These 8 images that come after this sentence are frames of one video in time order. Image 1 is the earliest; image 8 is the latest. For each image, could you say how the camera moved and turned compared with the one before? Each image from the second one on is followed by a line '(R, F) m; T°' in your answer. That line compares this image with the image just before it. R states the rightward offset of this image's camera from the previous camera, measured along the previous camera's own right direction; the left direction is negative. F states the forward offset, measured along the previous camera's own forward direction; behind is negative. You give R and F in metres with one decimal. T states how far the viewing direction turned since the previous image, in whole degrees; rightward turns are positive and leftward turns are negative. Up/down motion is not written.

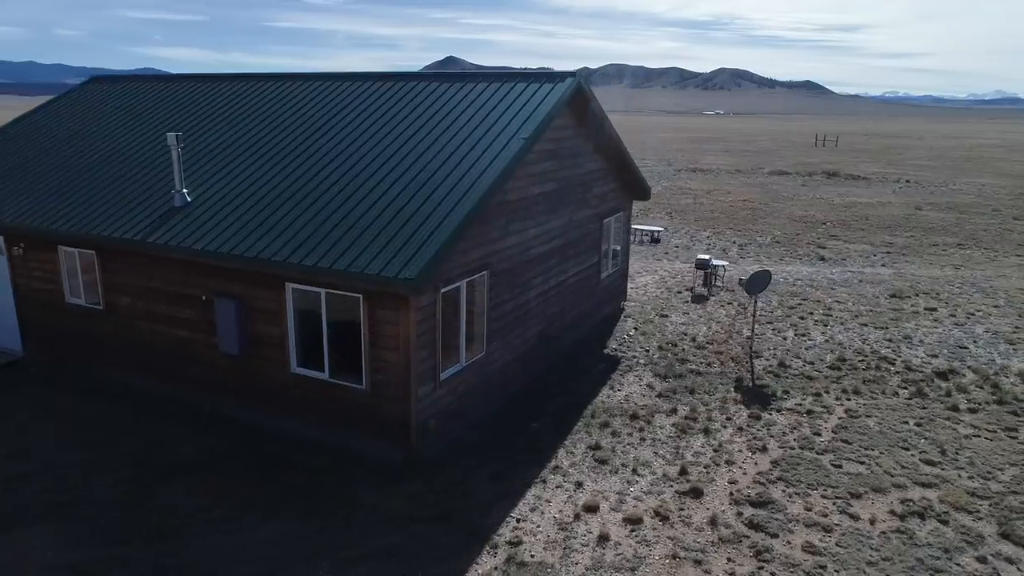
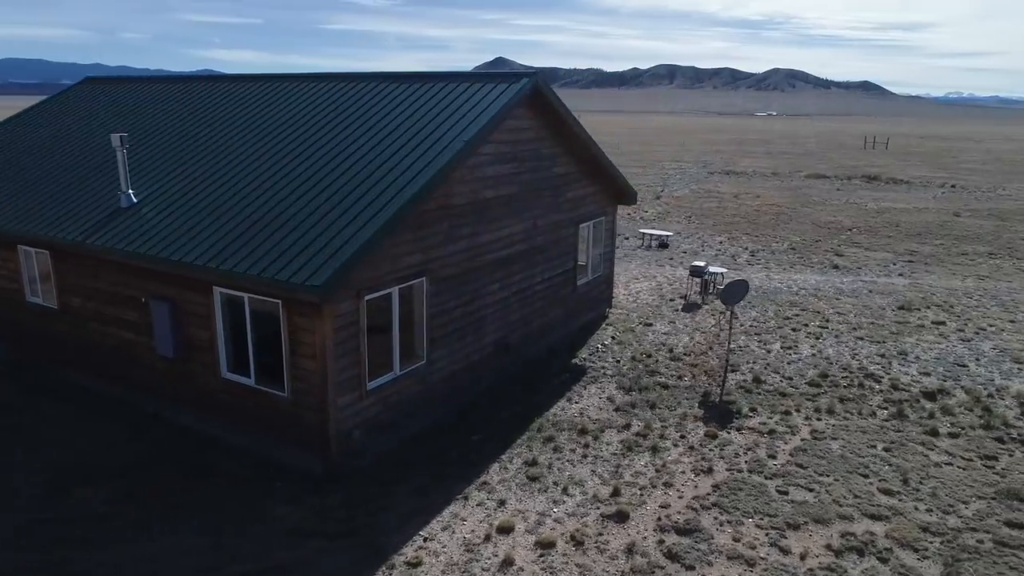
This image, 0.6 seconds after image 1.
(+1.4, +0.4) m; -4°
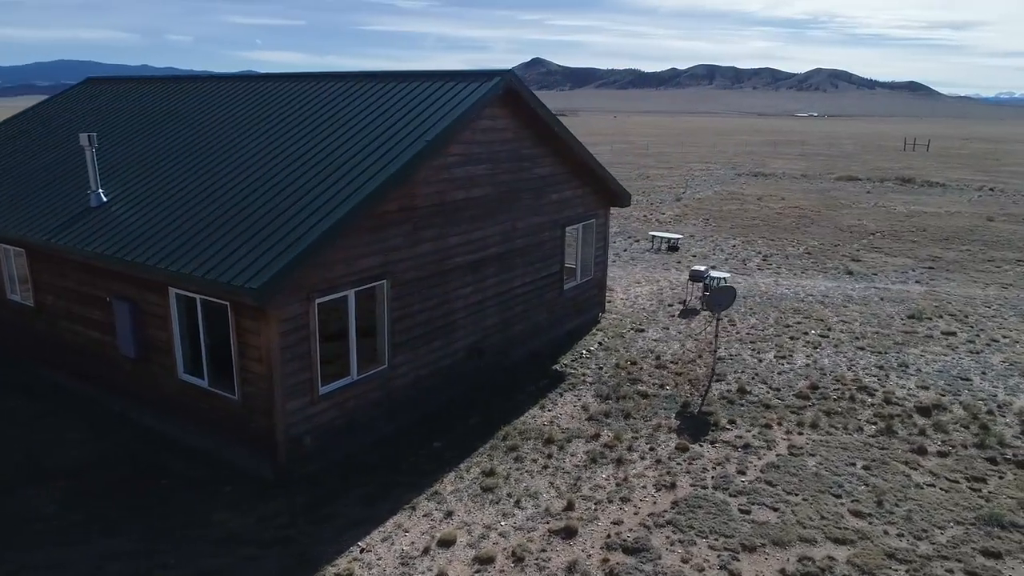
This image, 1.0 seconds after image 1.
(+1.0, +0.3) m; -3°
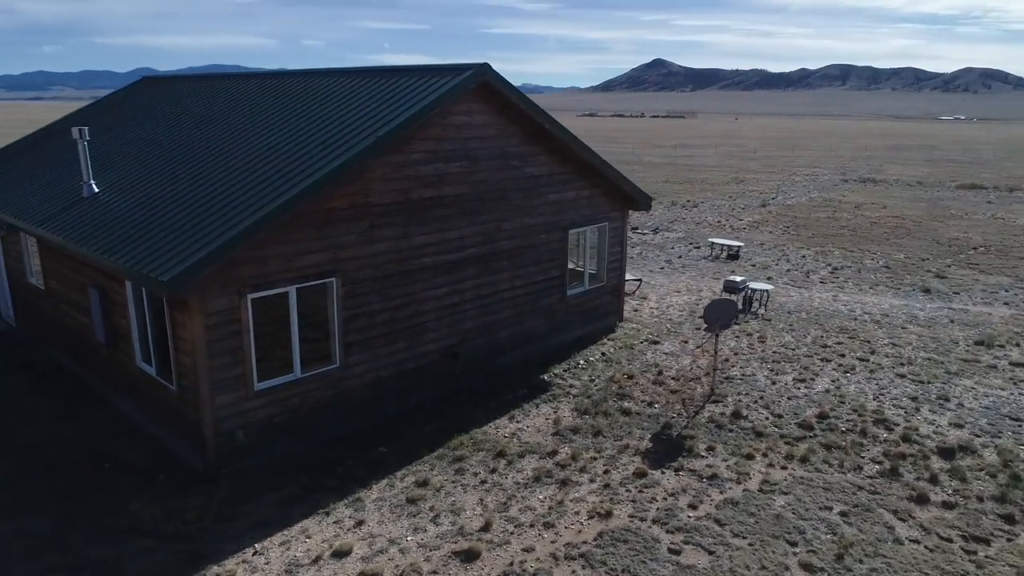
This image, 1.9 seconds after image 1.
(+2.0, +0.7) m; -9°
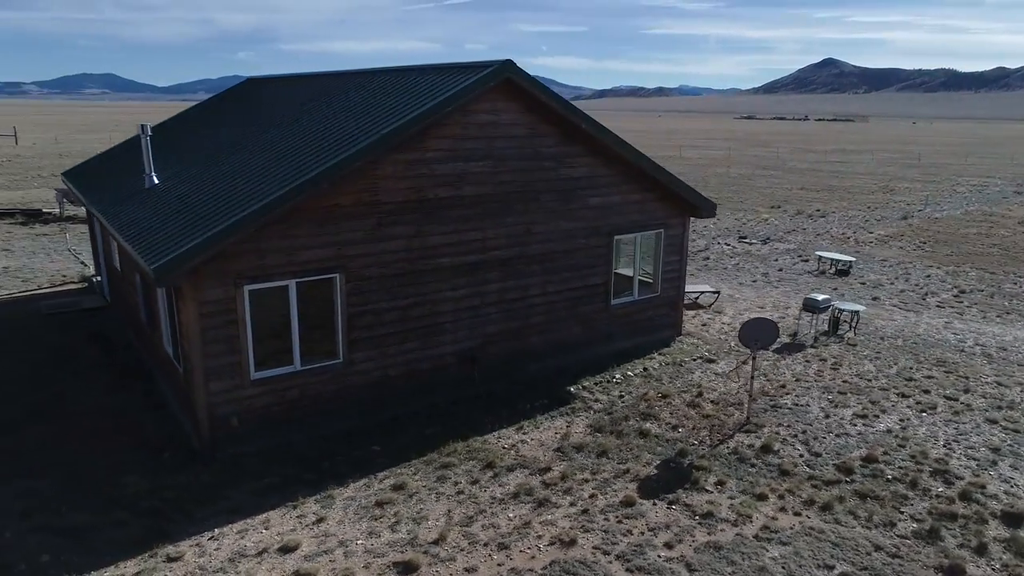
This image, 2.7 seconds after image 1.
(+1.8, +0.6) m; -12°
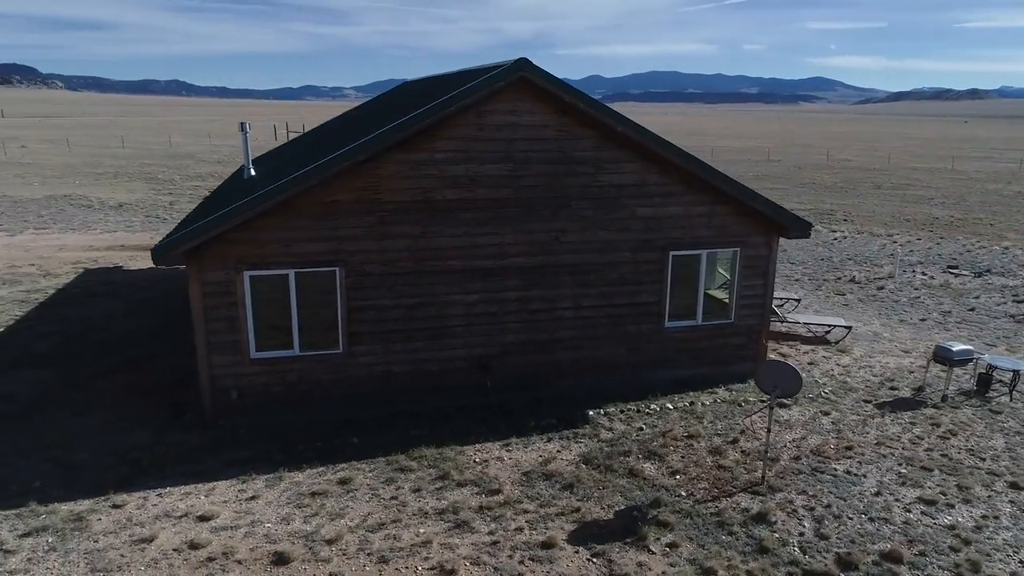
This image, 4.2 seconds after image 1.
(+3.3, +1.1) m; -20°
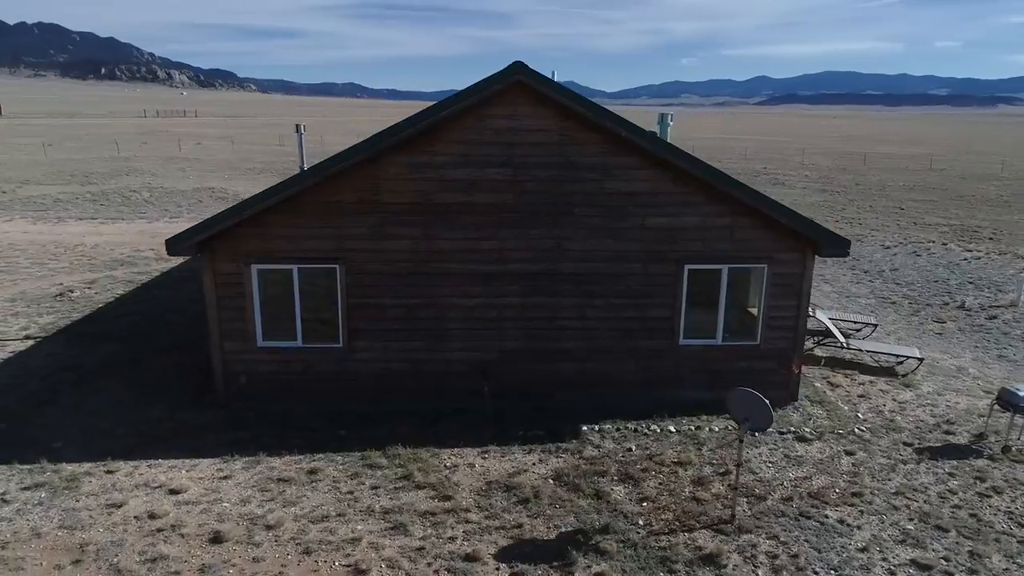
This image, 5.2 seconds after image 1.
(+2.1, +0.3) m; -12°
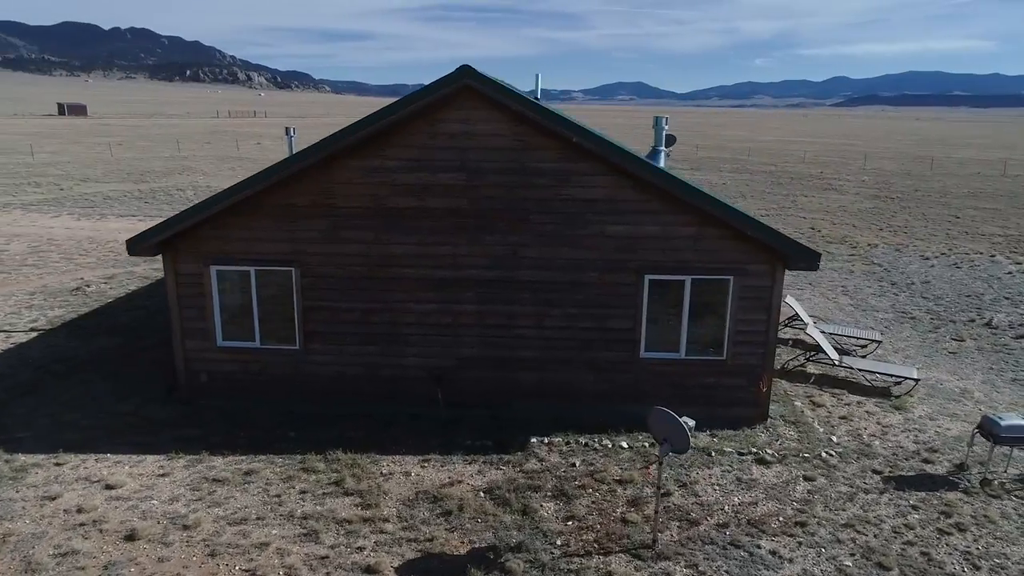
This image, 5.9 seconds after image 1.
(+1.6, +0.3) m; -5°
